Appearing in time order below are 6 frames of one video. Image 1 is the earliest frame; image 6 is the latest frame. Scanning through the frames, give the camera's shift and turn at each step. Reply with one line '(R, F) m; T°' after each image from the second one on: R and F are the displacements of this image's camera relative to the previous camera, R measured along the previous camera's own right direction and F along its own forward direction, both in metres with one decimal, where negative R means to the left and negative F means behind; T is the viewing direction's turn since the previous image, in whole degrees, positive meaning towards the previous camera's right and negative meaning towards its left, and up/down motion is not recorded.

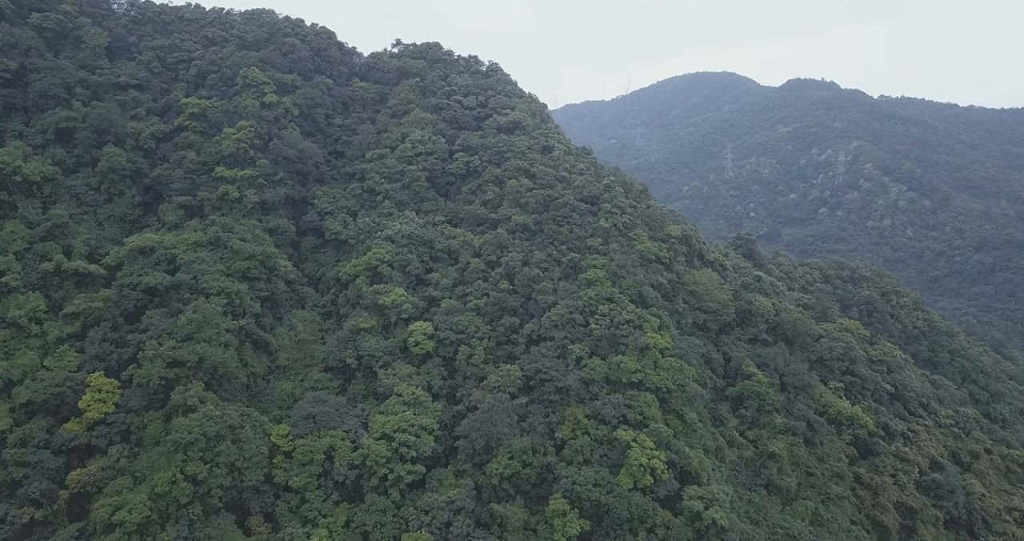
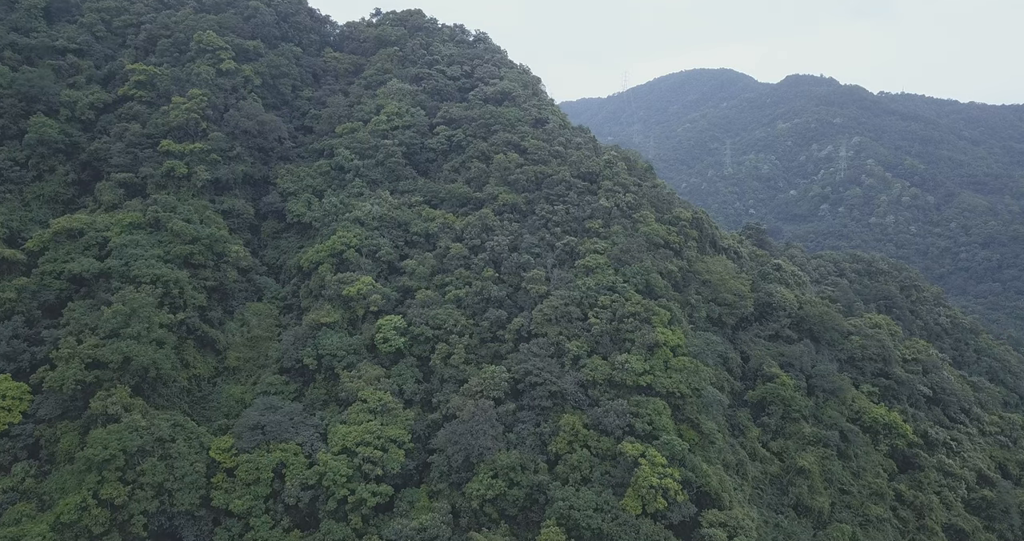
(+0.3, +3.3) m; 0°
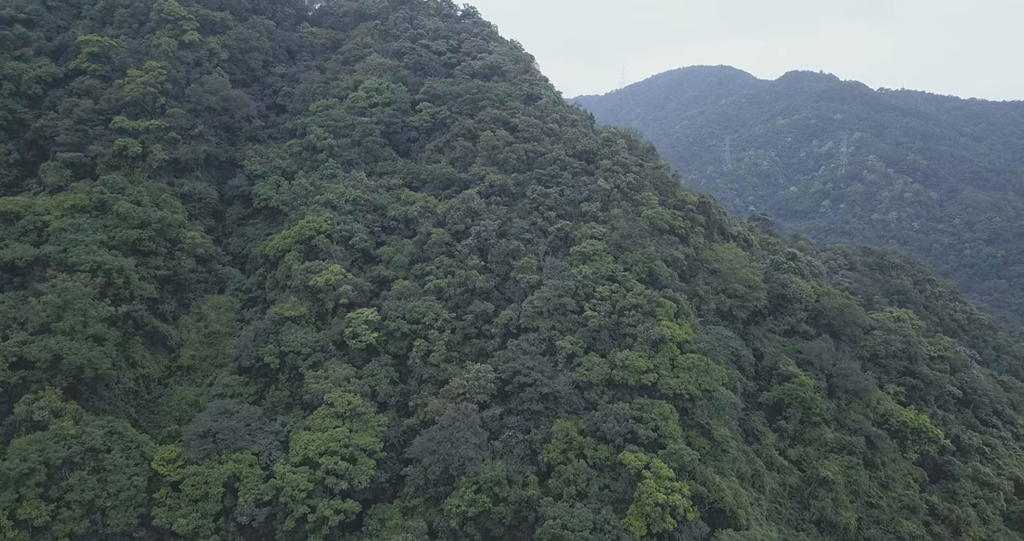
(+0.3, +2.2) m; 0°
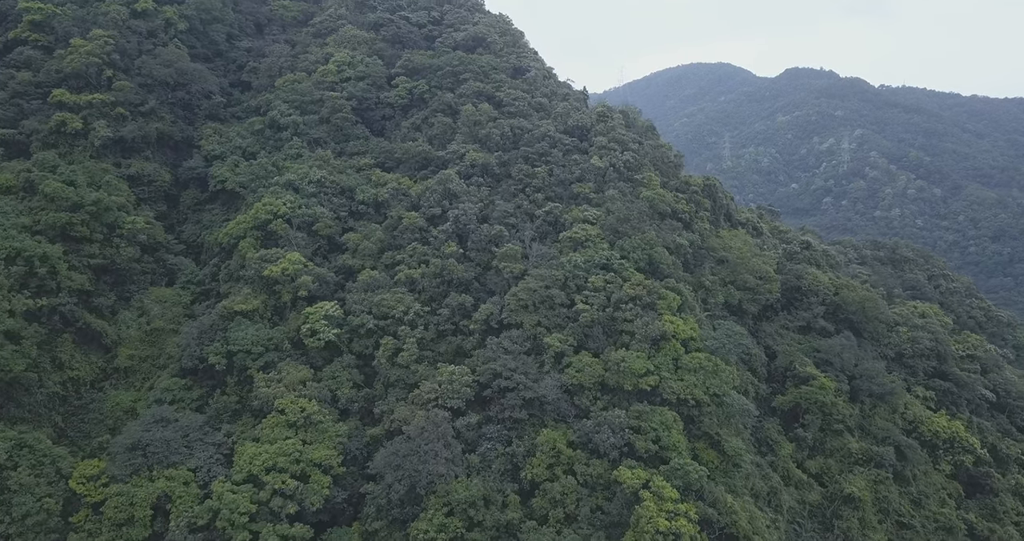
(+0.4, +2.2) m; 0°
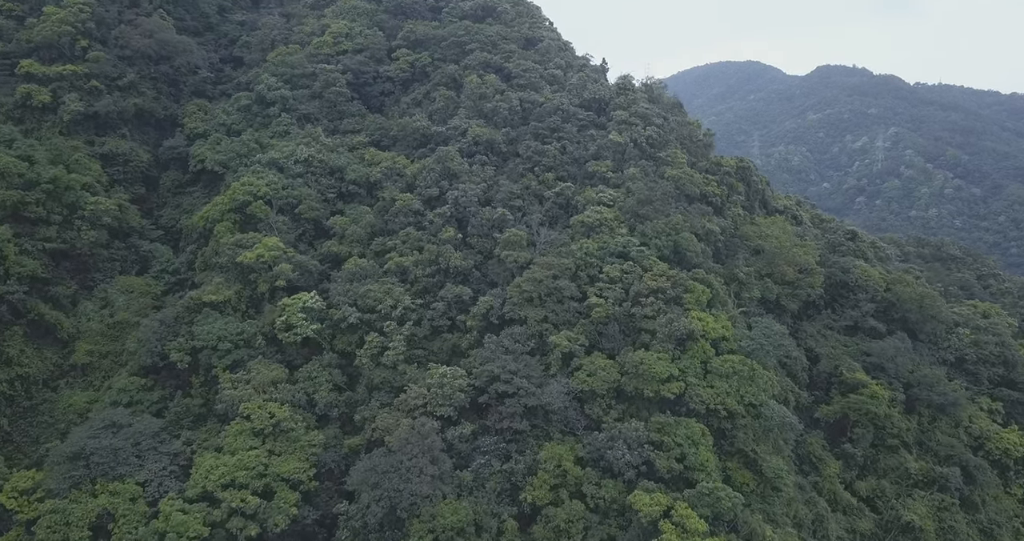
(+0.4, +2.0) m; -2°
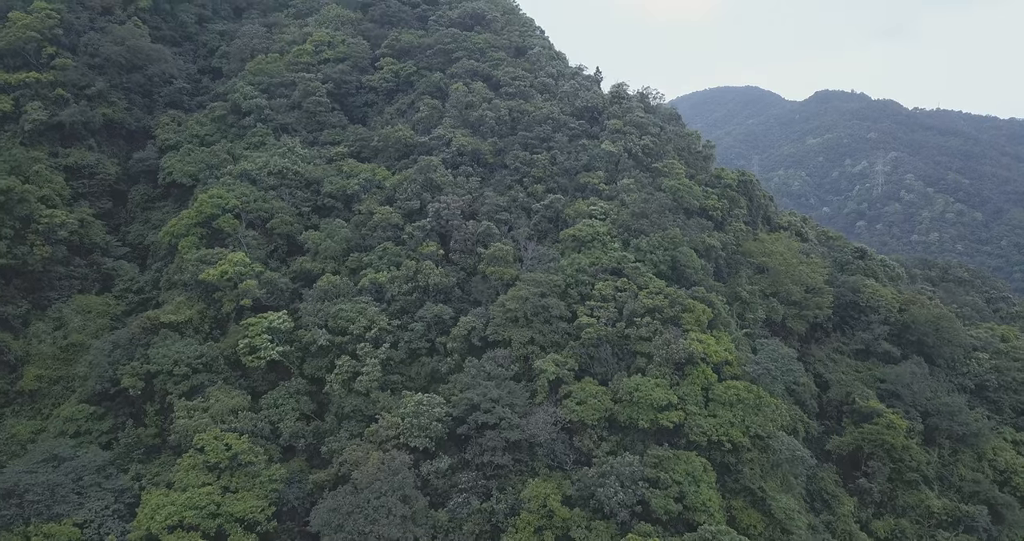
(+0.3, +1.1) m; 0°
